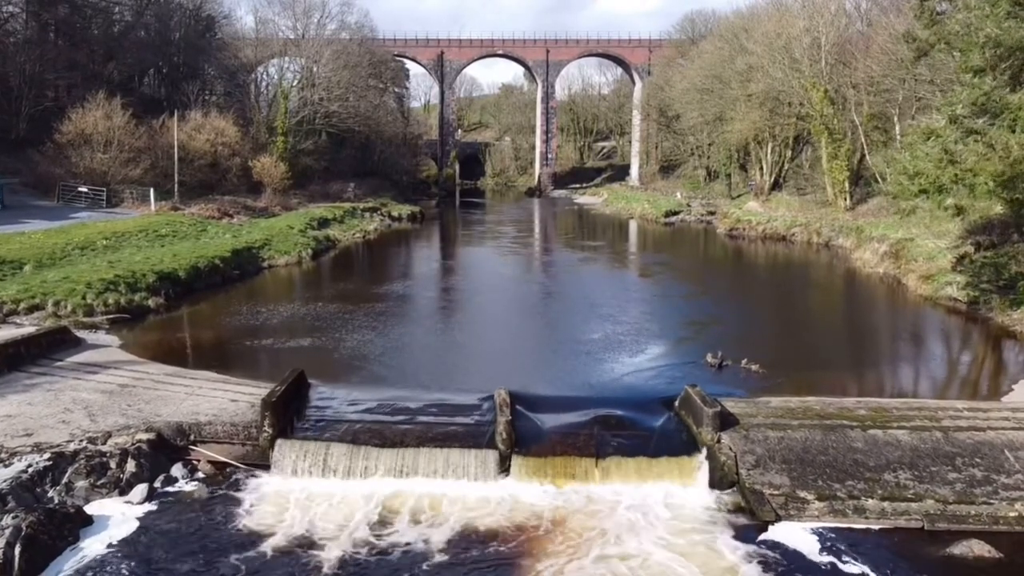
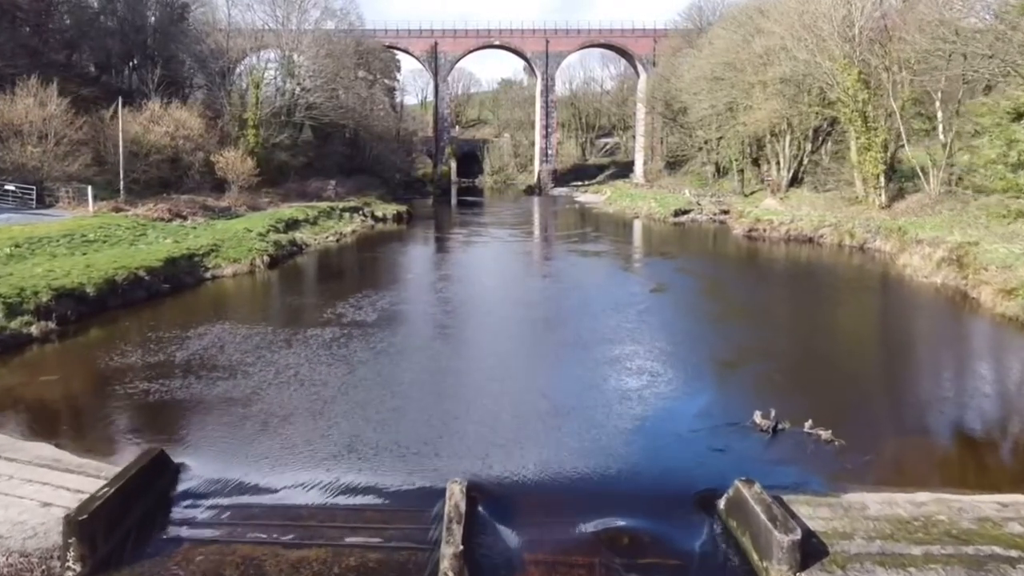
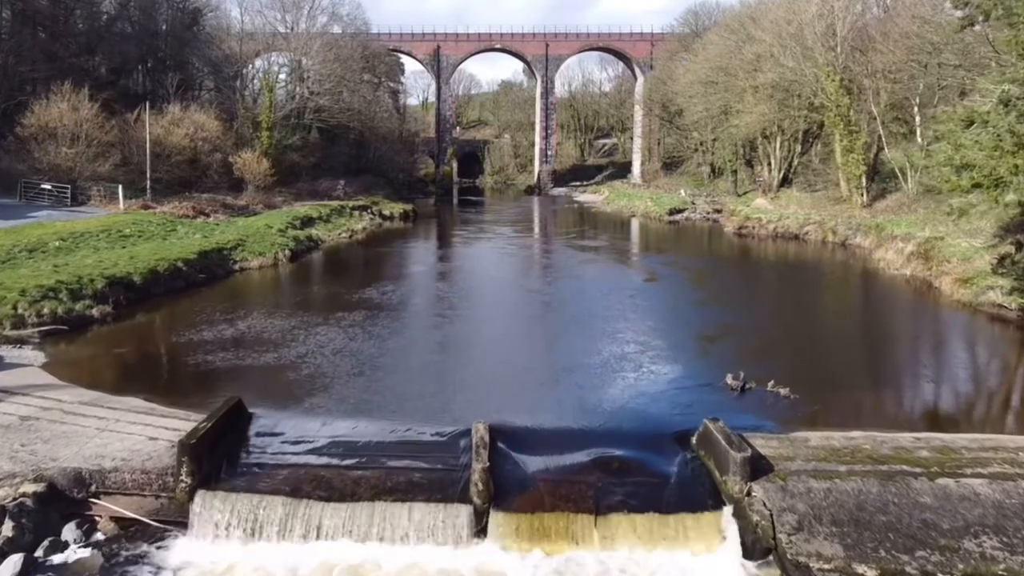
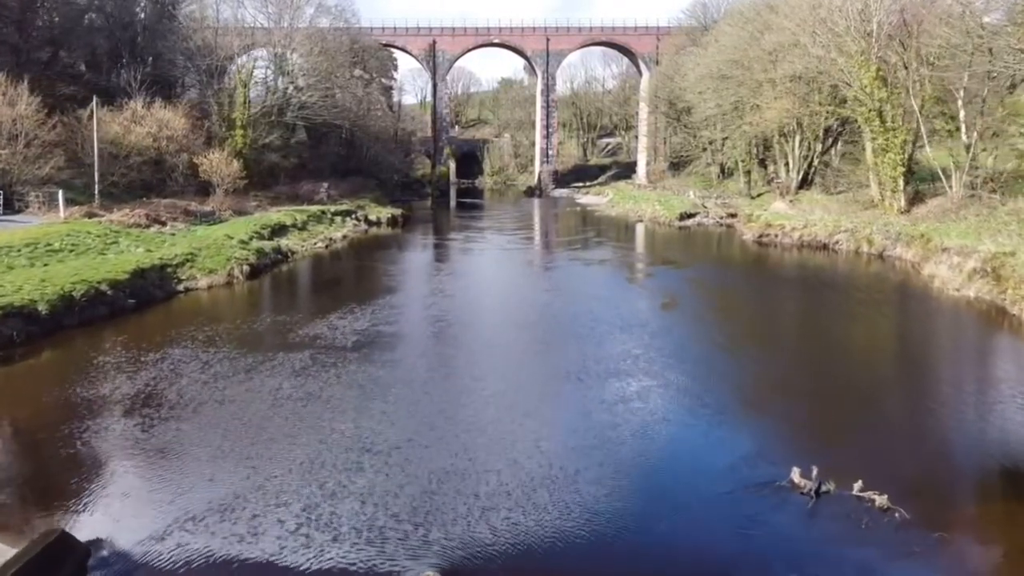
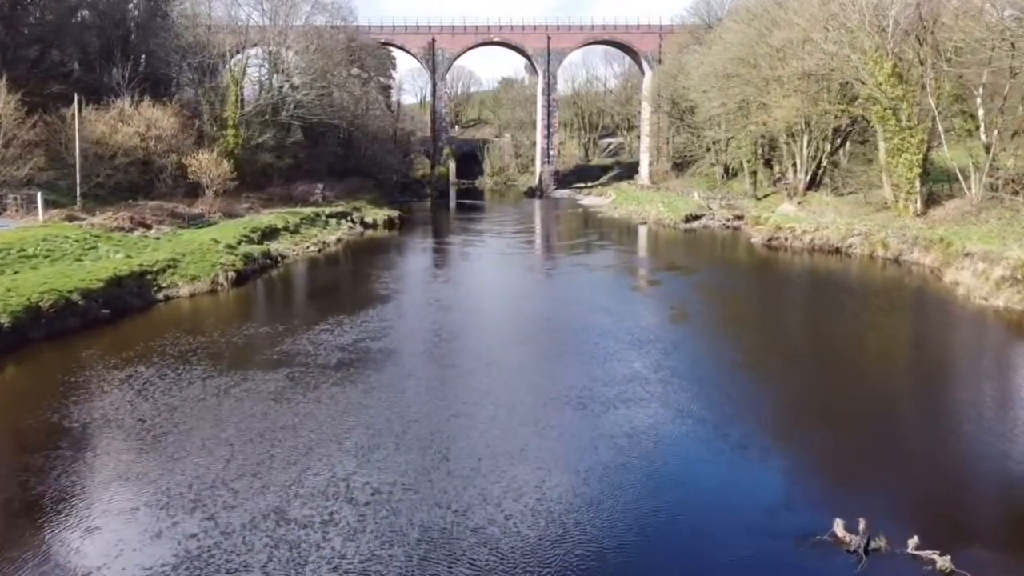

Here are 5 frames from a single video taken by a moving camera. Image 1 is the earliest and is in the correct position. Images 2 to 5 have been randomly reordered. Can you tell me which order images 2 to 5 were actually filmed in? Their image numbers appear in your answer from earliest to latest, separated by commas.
3, 2, 4, 5
